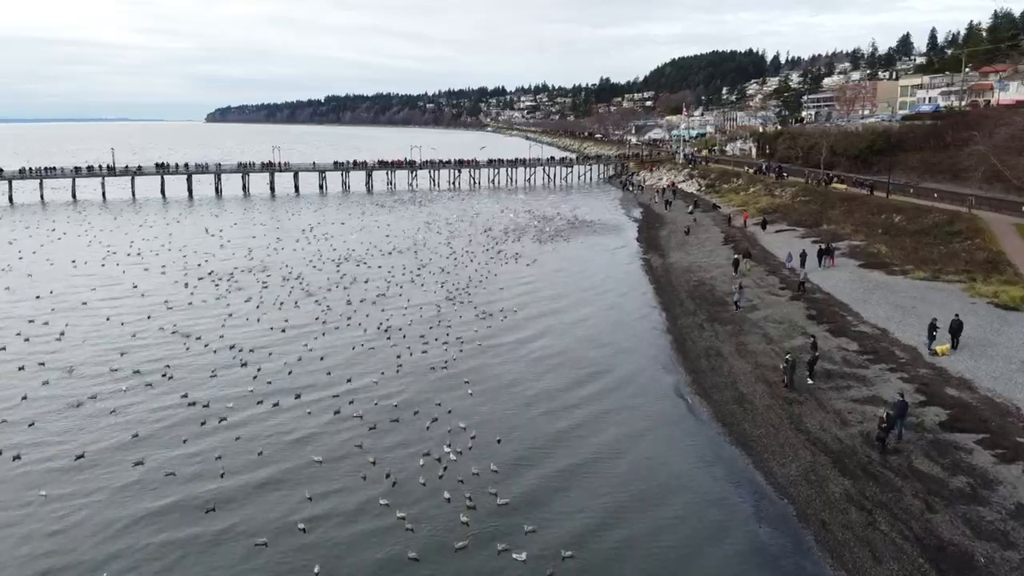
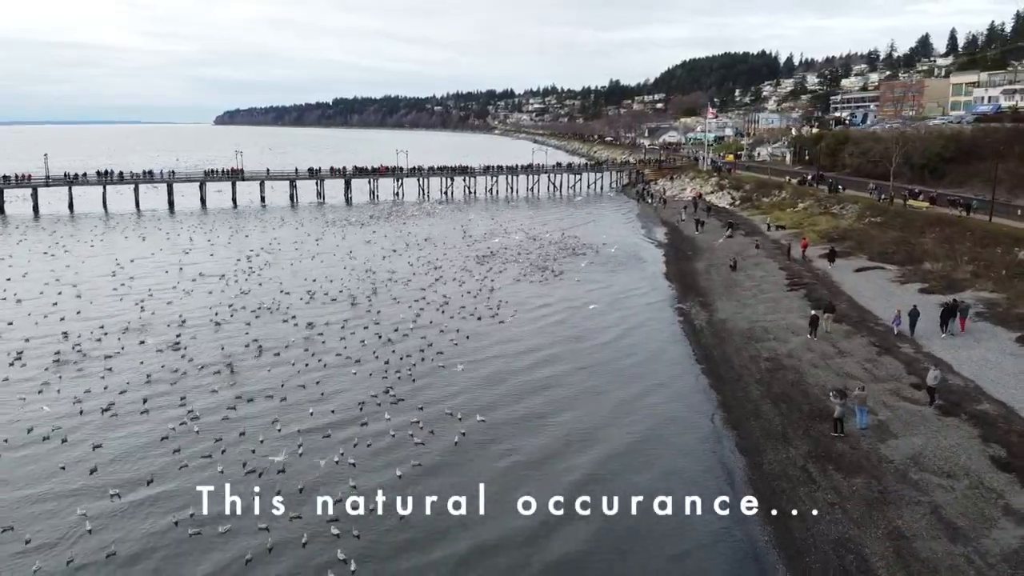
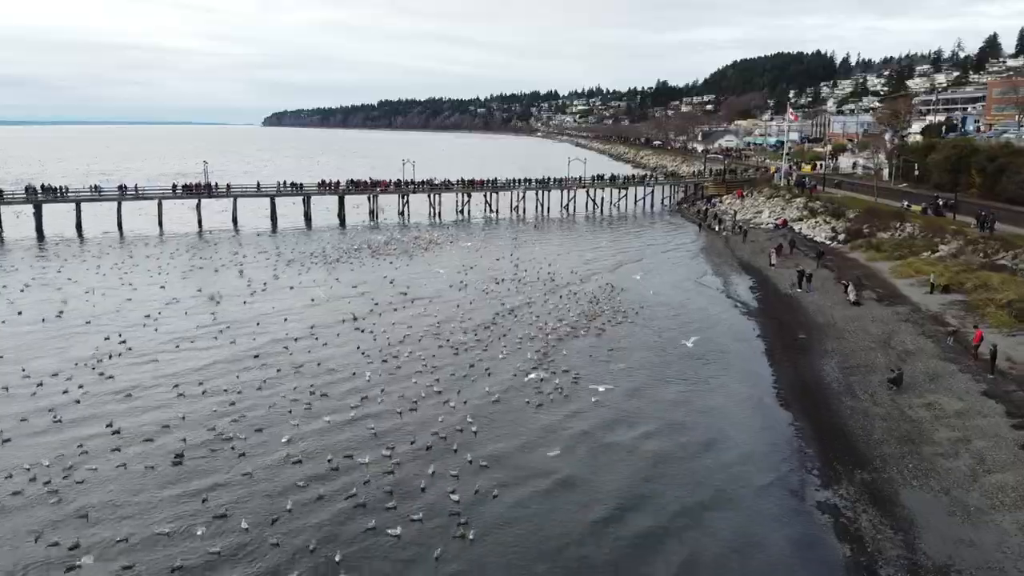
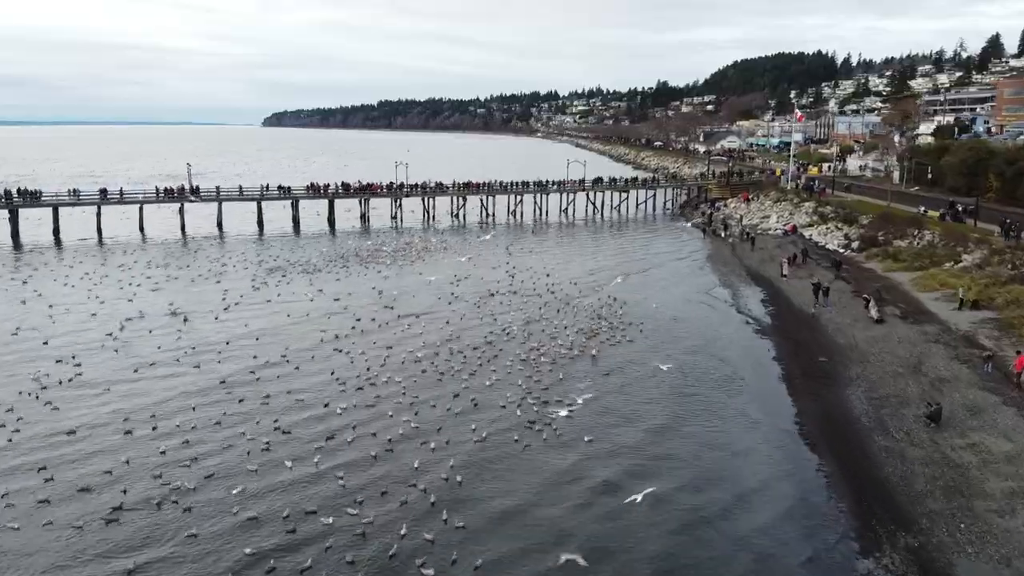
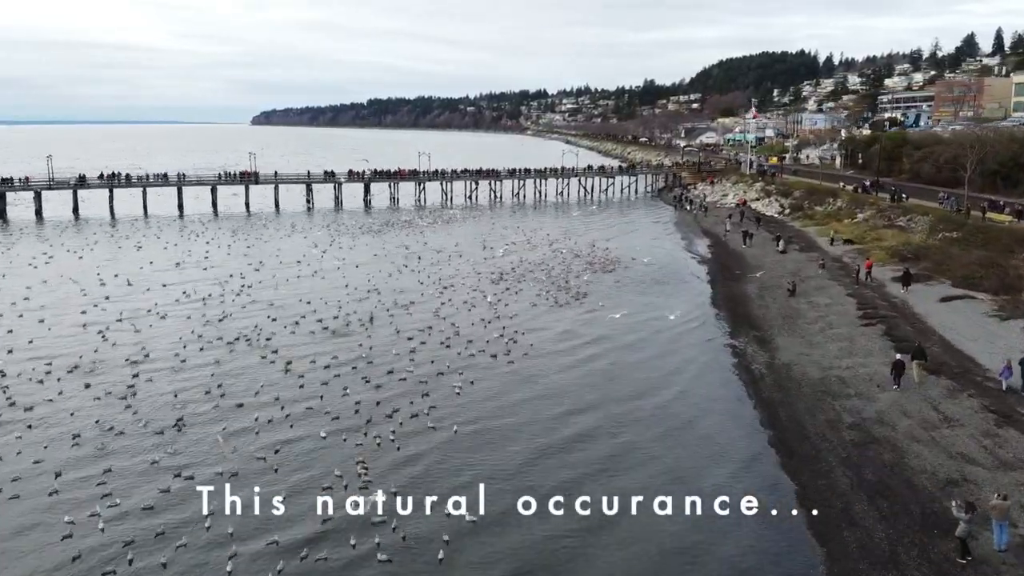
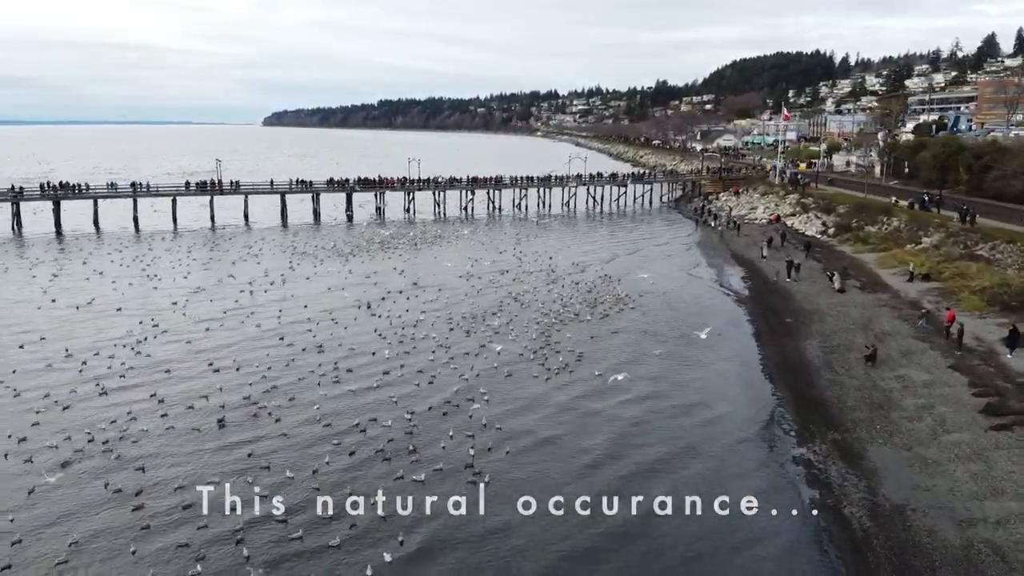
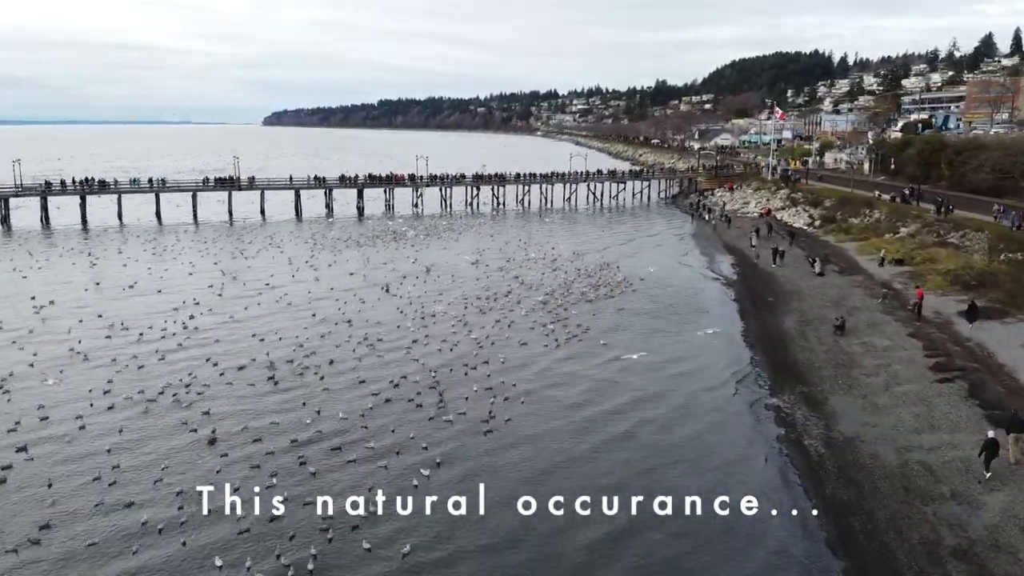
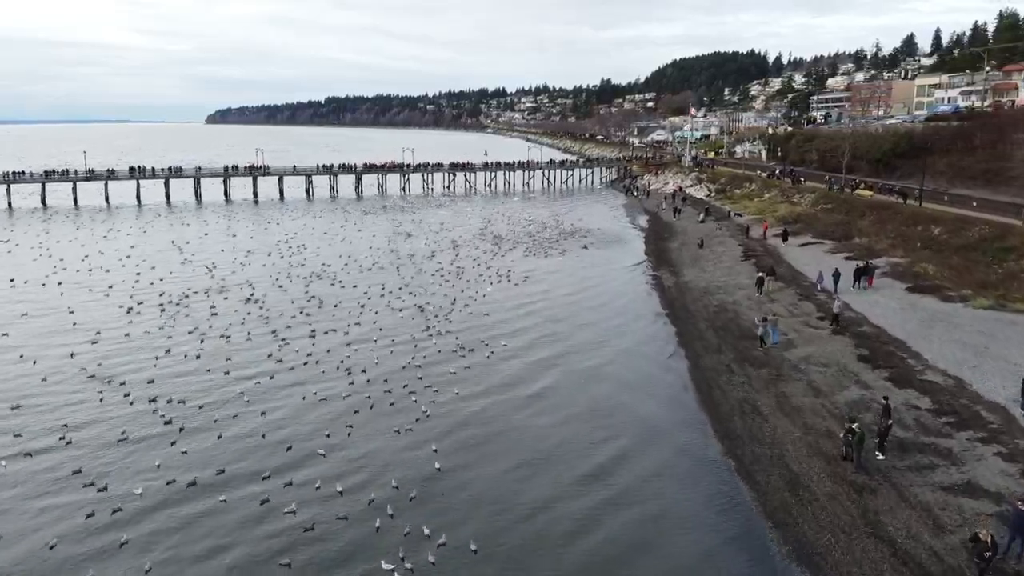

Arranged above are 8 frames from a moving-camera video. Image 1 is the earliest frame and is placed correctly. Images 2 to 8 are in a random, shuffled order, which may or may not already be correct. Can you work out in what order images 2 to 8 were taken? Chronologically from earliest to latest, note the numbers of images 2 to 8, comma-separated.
8, 2, 5, 7, 6, 3, 4
